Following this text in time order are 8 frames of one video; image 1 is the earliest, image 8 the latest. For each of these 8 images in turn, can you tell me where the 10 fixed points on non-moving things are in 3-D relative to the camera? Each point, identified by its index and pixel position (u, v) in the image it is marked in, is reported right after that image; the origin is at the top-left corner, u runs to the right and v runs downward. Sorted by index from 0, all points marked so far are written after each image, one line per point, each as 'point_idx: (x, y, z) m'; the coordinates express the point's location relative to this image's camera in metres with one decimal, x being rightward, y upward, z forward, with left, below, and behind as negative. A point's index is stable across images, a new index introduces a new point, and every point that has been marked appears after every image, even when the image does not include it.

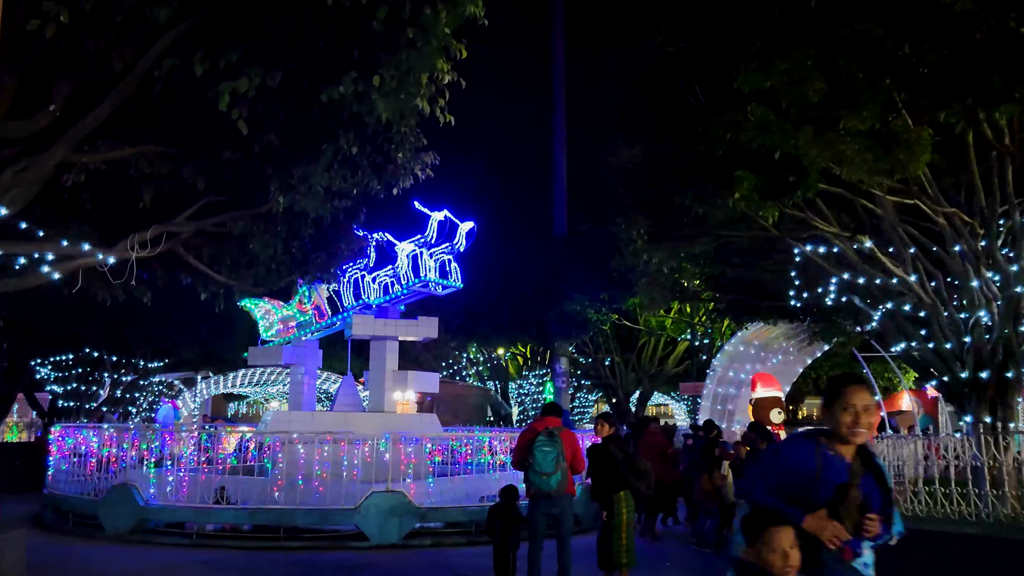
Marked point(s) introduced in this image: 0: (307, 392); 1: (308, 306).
0: (-4.1, -2.1, +17.9) m
1: (-4.2, -0.4, +18.4) m
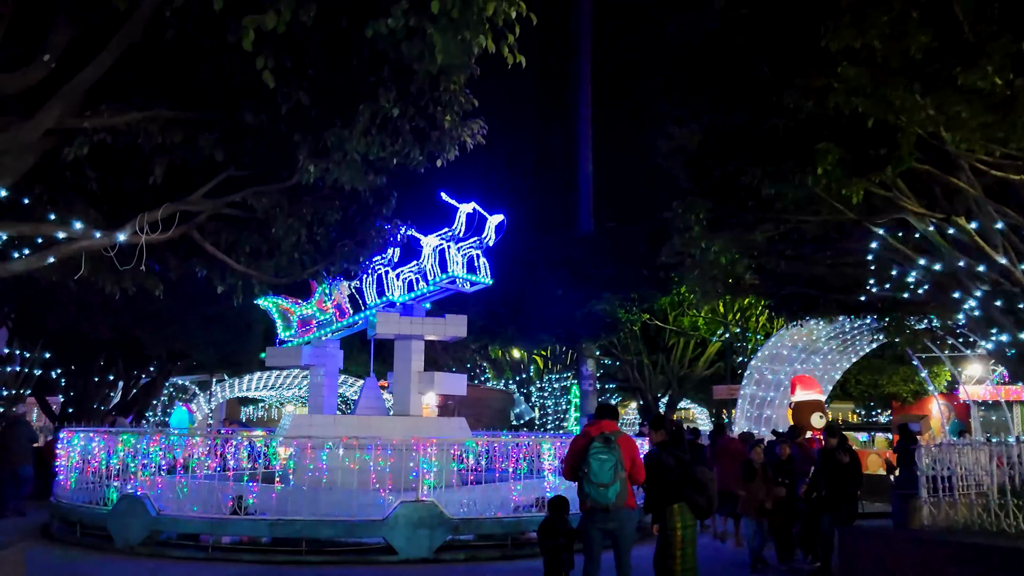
0: (-3.5, -2.1, +16.9) m
1: (-3.6, -0.3, +17.5) m
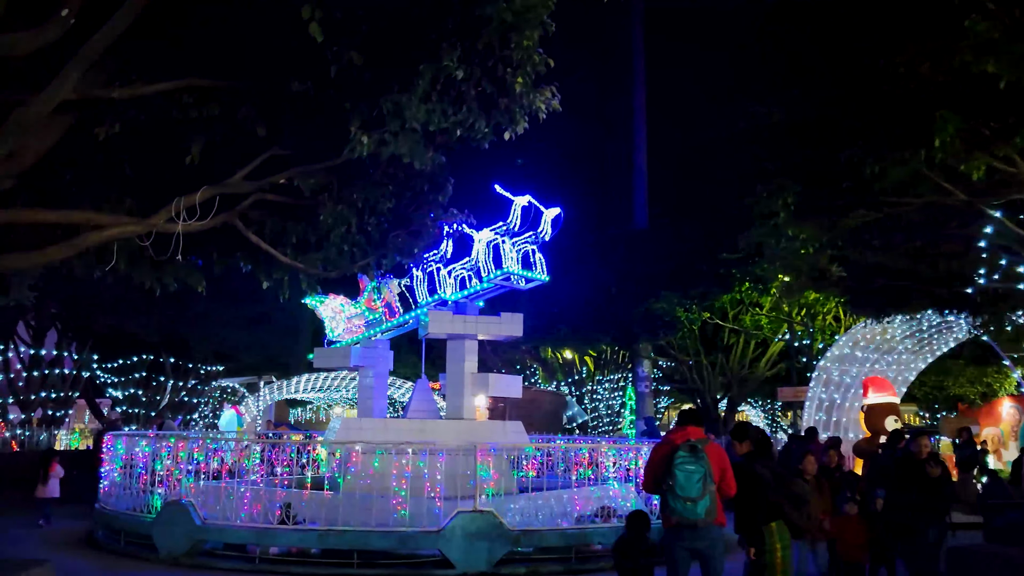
0: (-2.5, -2.0, +16.3) m
1: (-2.5, -0.3, +16.8) m
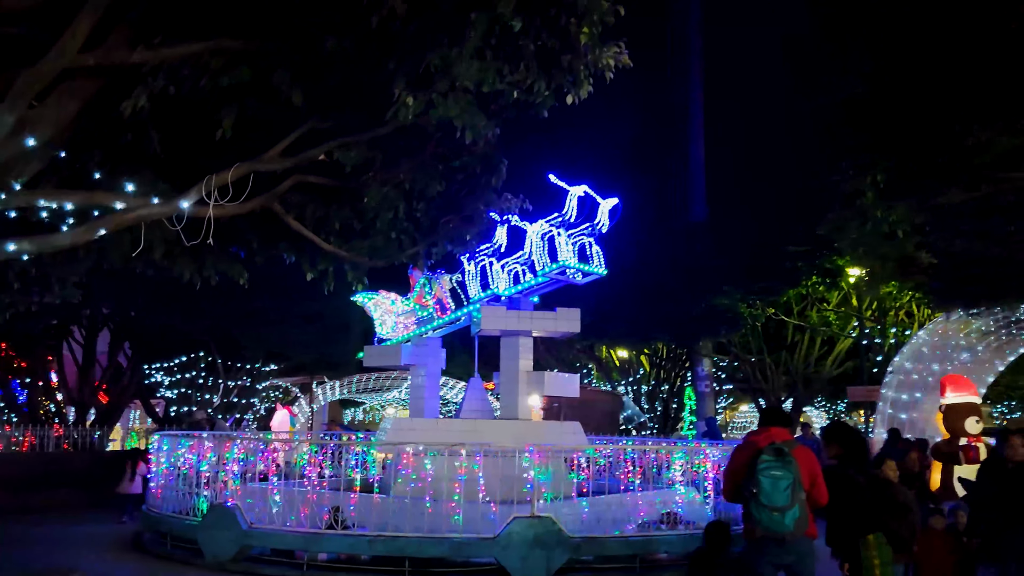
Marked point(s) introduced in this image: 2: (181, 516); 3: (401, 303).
0: (-1.5, -2.0, +15.7) m
1: (-1.5, -0.2, +16.3) m
2: (-4.5, -3.1, +12.2) m
3: (-2.1, -0.3, +16.6) m
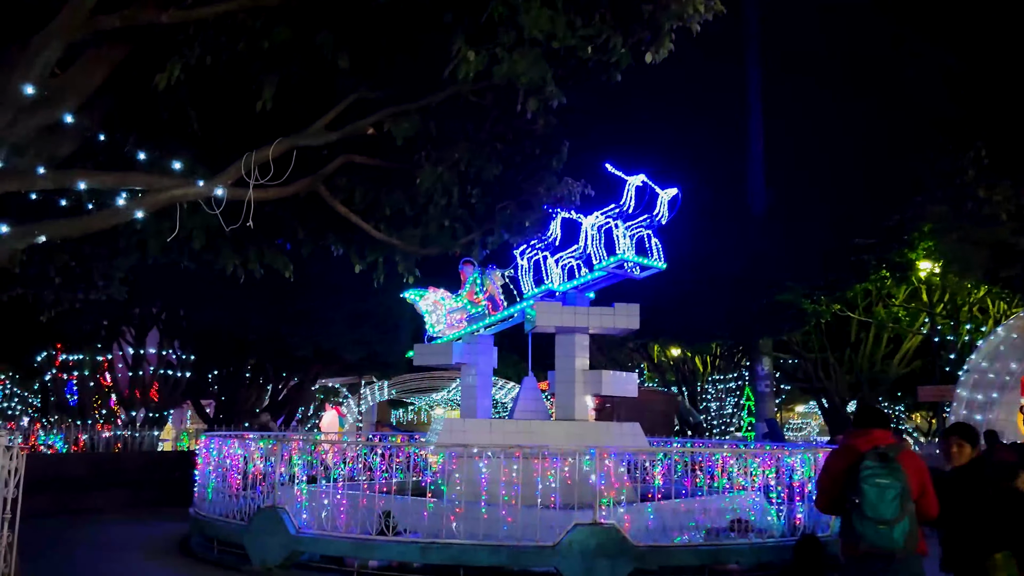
0: (-0.5, -1.9, +15.1) m
1: (-0.6, -0.1, +15.7) m
2: (-3.7, -3.0, +11.8) m
3: (-1.1, -0.2, +16.0) m
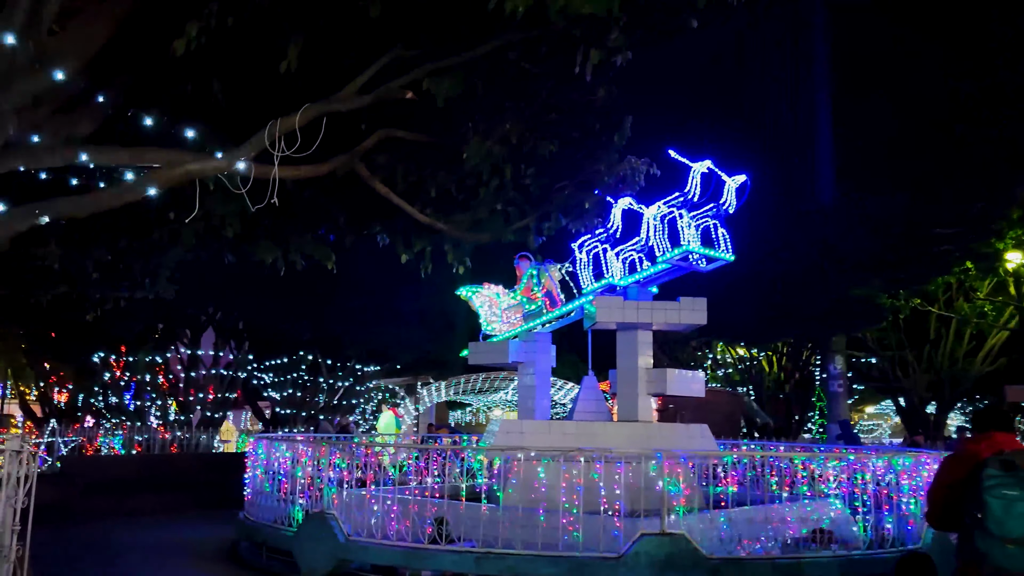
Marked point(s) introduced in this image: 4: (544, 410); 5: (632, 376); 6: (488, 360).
0: (+0.4, -1.8, +14.5) m
1: (+0.4, -0.1, +15.0) m
2: (-3.0, -3.0, +11.3) m
3: (-0.1, -0.1, +15.4) m
4: (+0.5, -2.0, +14.4) m
5: (+1.8, -1.3, +13.1) m
6: (-0.4, -1.2, +14.7) m
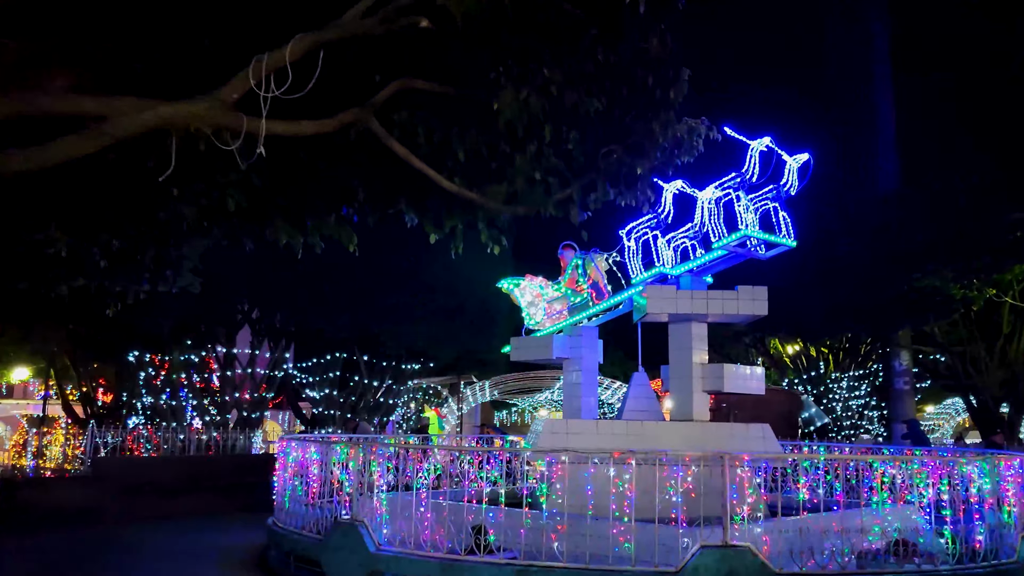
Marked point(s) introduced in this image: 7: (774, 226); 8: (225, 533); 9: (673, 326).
0: (+1.1, -1.7, +13.5) m
1: (+1.1, +0.1, +14.1) m
2: (-2.4, -2.9, +10.6) m
3: (+0.6, 0.0, +14.5) m
4: (+1.2, -1.8, +13.4) m
5: (+2.4, -1.1, +12.1) m
6: (+0.3, -1.1, +13.9) m
7: (+3.7, +0.9, +12.5) m
8: (-4.6, -3.9, +14.2) m
9: (+2.2, -0.5, +12.4) m
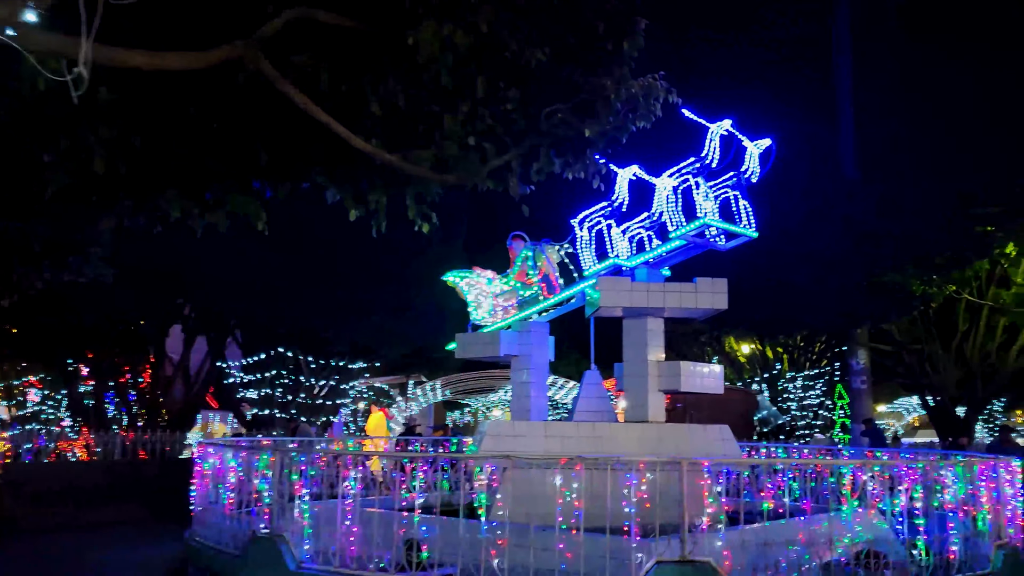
0: (+0.3, -1.6, +12.7) m
1: (+0.3, +0.2, +13.2) m
2: (-3.1, -2.8, +9.5) m
3: (-0.2, +0.1, +13.6) m
4: (+0.4, -1.7, +12.6) m
5: (+1.6, -1.0, +11.3) m
6: (-0.5, -0.9, +13.0) m
7: (+2.9, +1.0, +11.8) m
8: (-5.4, -3.8, +13.1) m
9: (+1.5, -0.4, +11.6) m
